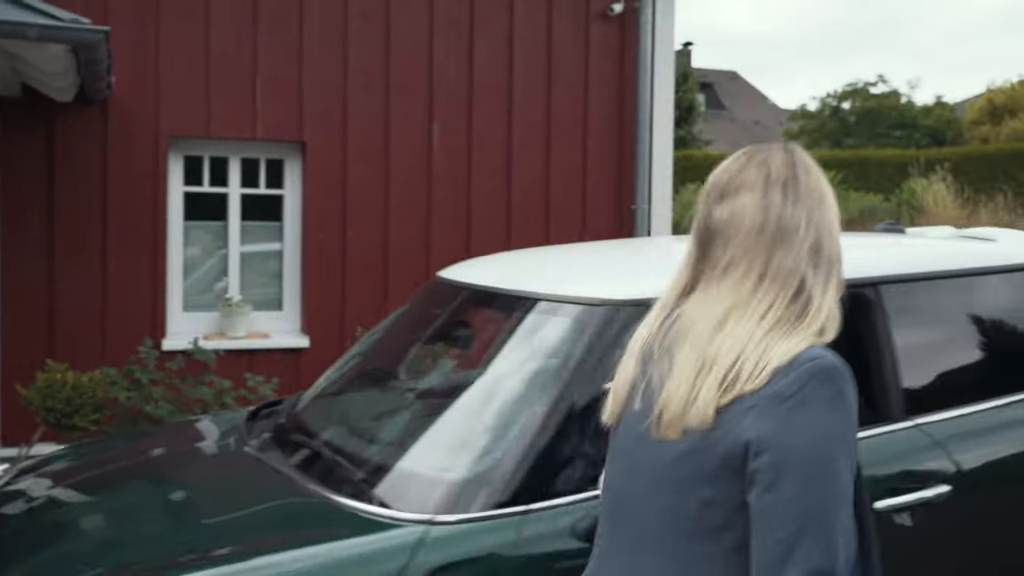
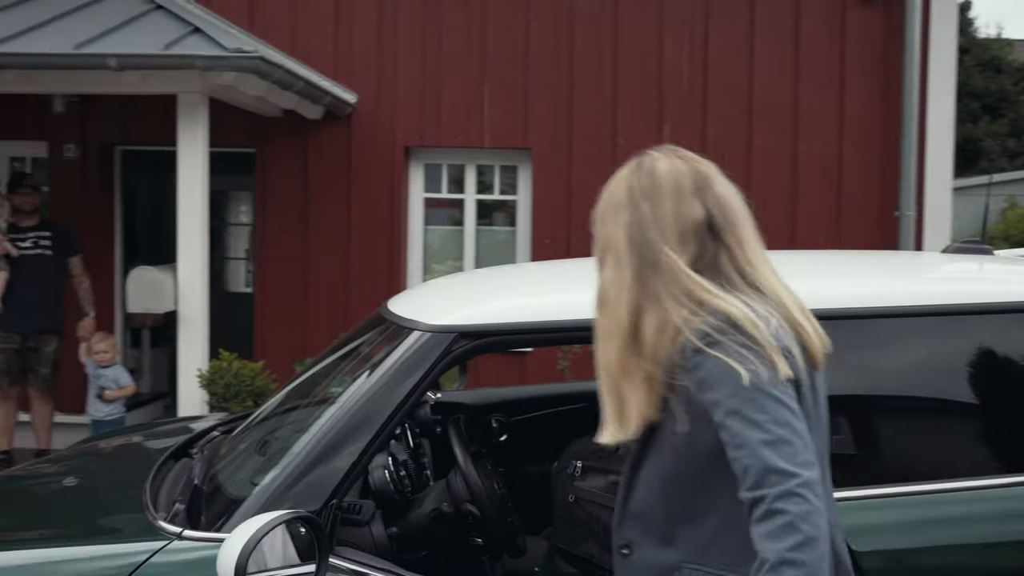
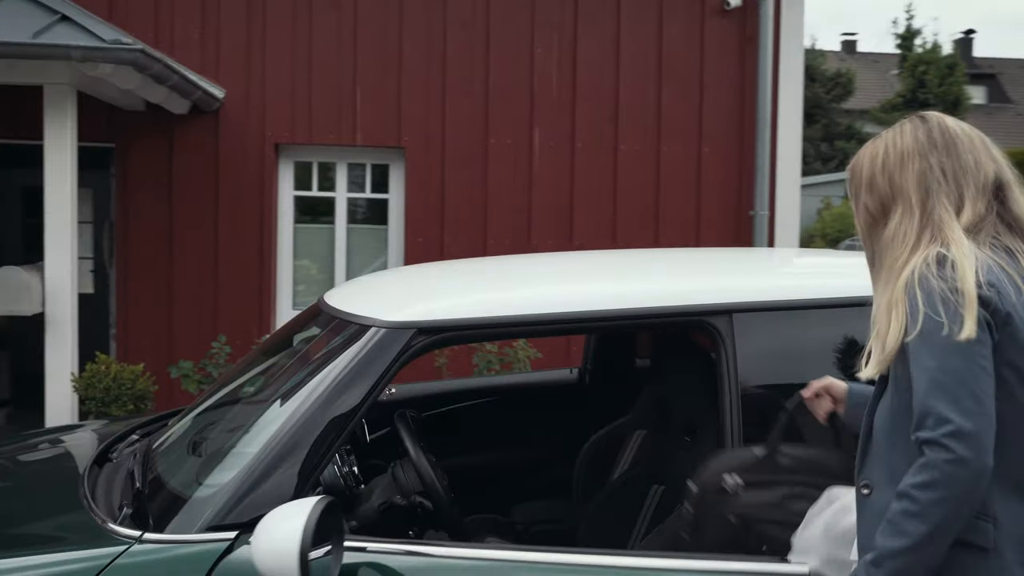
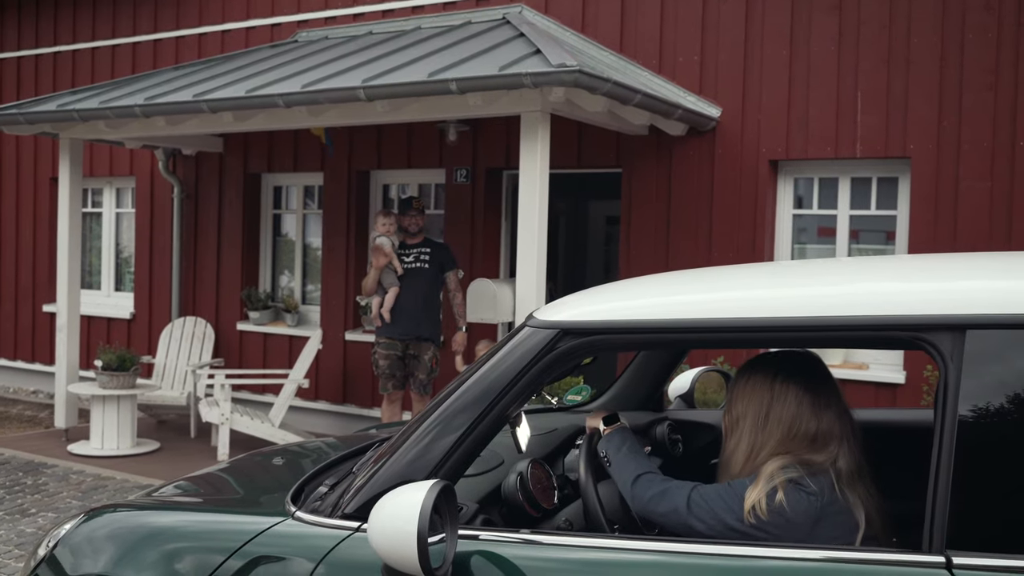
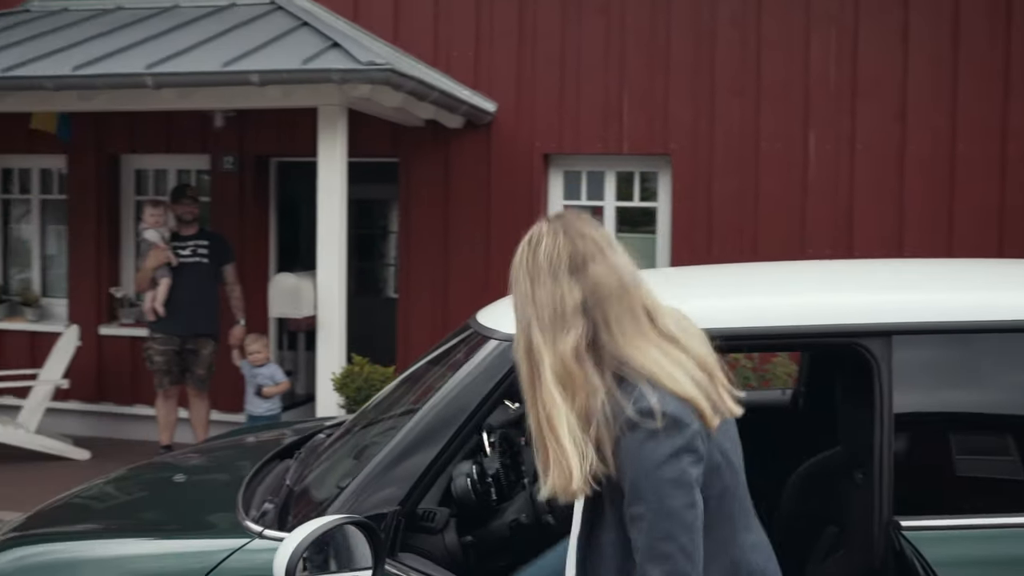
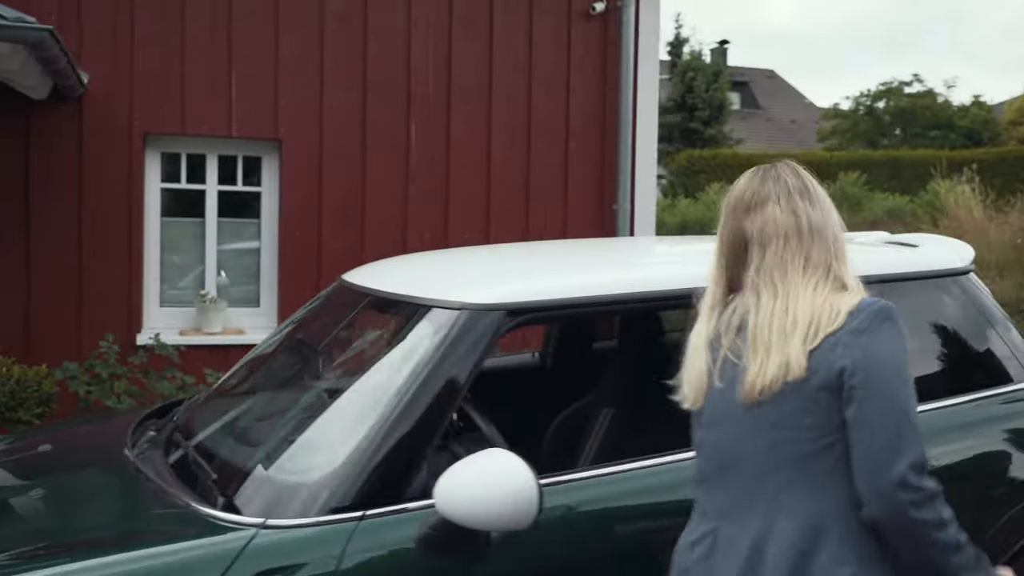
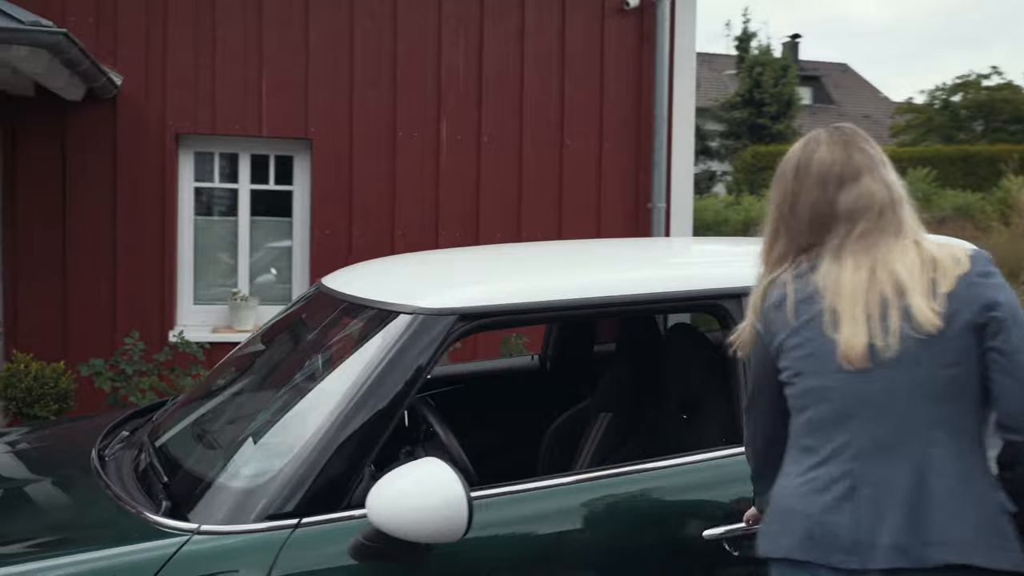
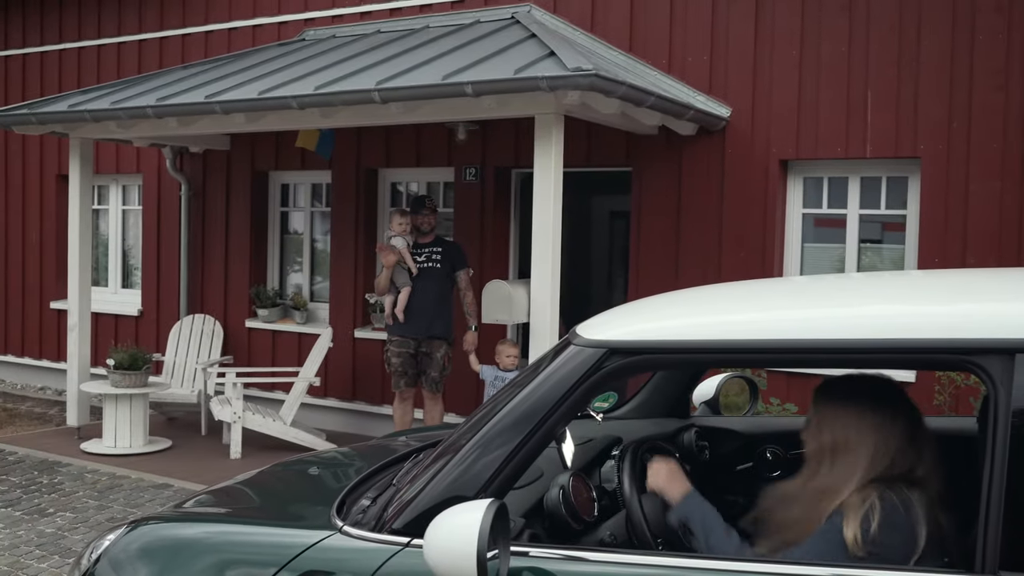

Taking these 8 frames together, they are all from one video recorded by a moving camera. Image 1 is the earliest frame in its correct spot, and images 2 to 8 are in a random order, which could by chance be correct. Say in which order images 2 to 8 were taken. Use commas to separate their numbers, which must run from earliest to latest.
6, 7, 3, 2, 5, 8, 4
